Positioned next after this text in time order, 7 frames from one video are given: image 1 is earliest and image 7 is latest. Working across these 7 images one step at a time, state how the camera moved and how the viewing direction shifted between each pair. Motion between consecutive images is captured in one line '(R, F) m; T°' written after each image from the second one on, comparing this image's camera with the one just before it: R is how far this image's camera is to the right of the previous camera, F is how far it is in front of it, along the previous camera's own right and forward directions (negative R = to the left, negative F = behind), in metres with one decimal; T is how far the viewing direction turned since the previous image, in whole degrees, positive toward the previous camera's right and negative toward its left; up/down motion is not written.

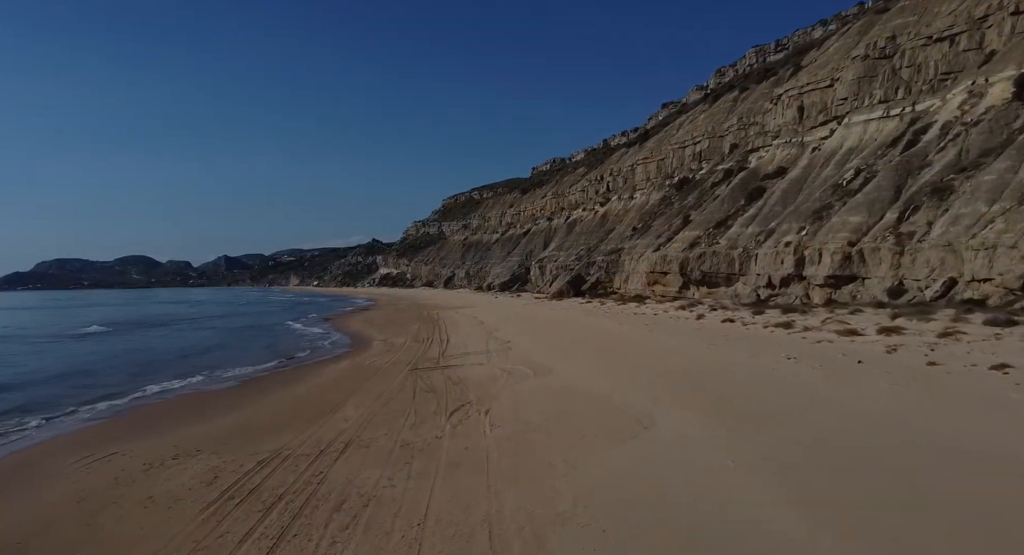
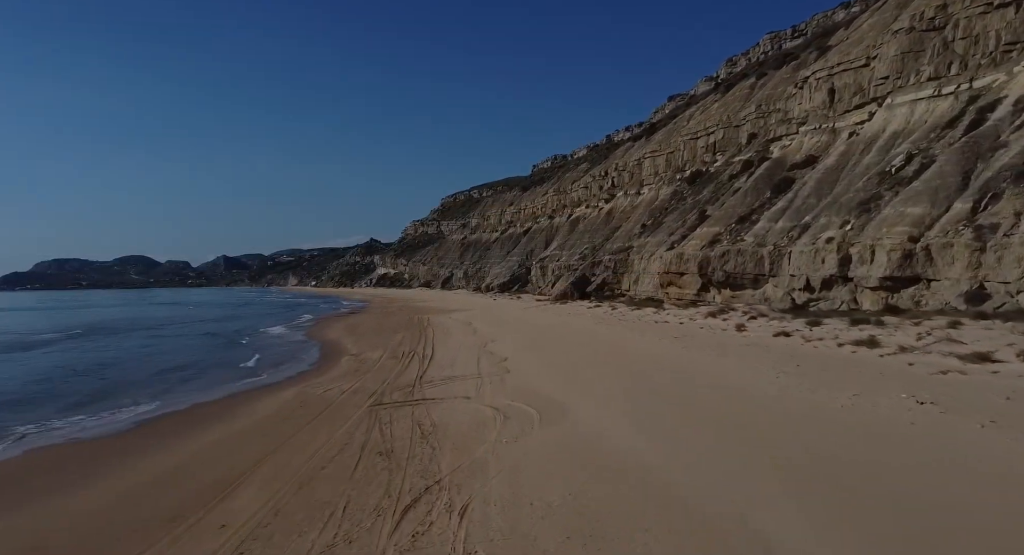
(0.0, +2.9) m; 0°
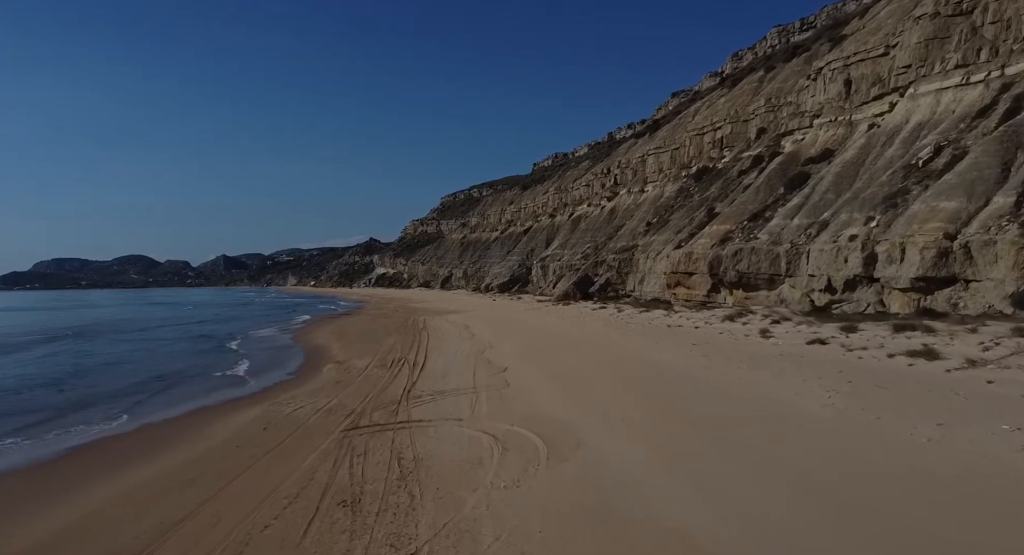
(0.0, +1.3) m; 0°
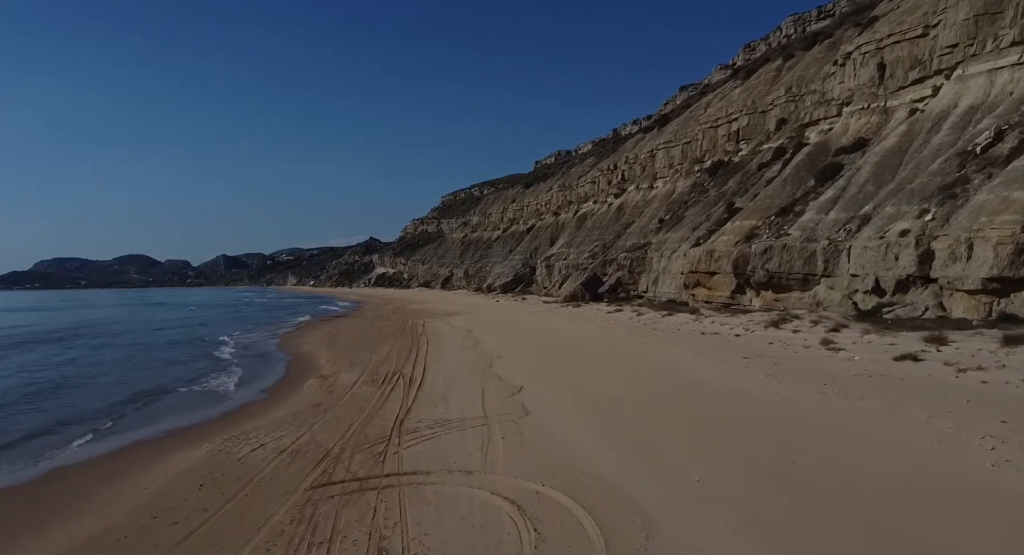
(-0.2, +1.9) m; 0°
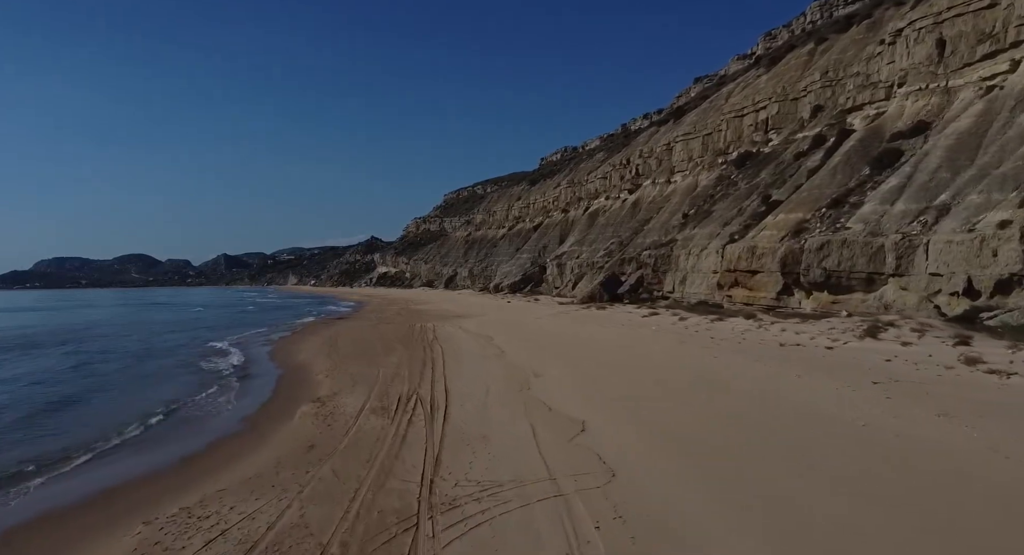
(-0.7, +2.3) m; 0°
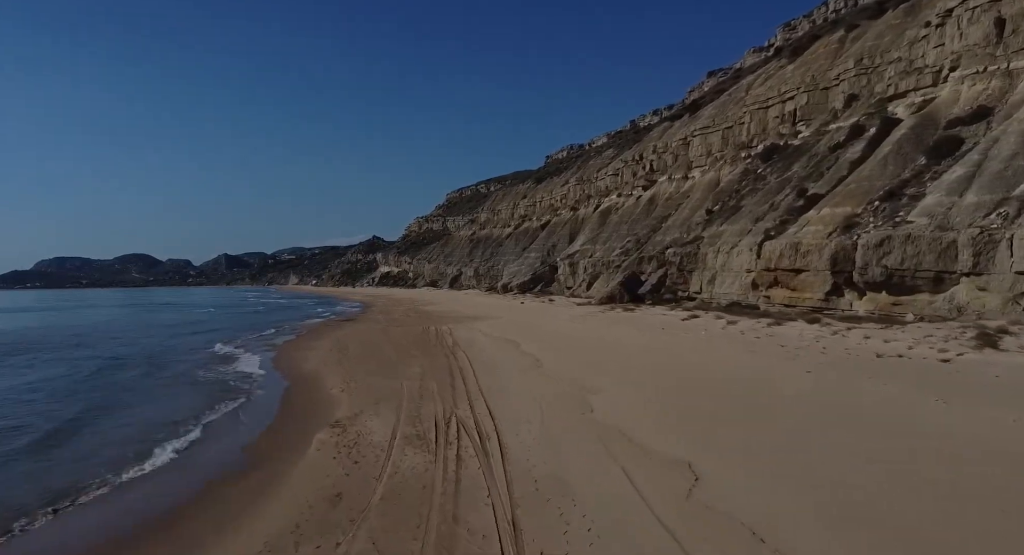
(-0.8, +1.6) m; 0°
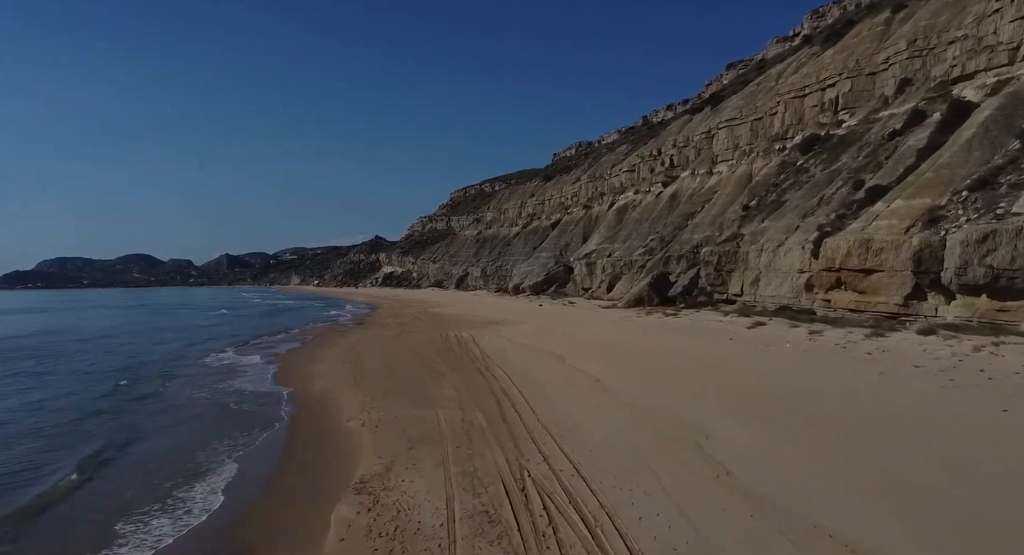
(-0.9, +2.3) m; 0°
